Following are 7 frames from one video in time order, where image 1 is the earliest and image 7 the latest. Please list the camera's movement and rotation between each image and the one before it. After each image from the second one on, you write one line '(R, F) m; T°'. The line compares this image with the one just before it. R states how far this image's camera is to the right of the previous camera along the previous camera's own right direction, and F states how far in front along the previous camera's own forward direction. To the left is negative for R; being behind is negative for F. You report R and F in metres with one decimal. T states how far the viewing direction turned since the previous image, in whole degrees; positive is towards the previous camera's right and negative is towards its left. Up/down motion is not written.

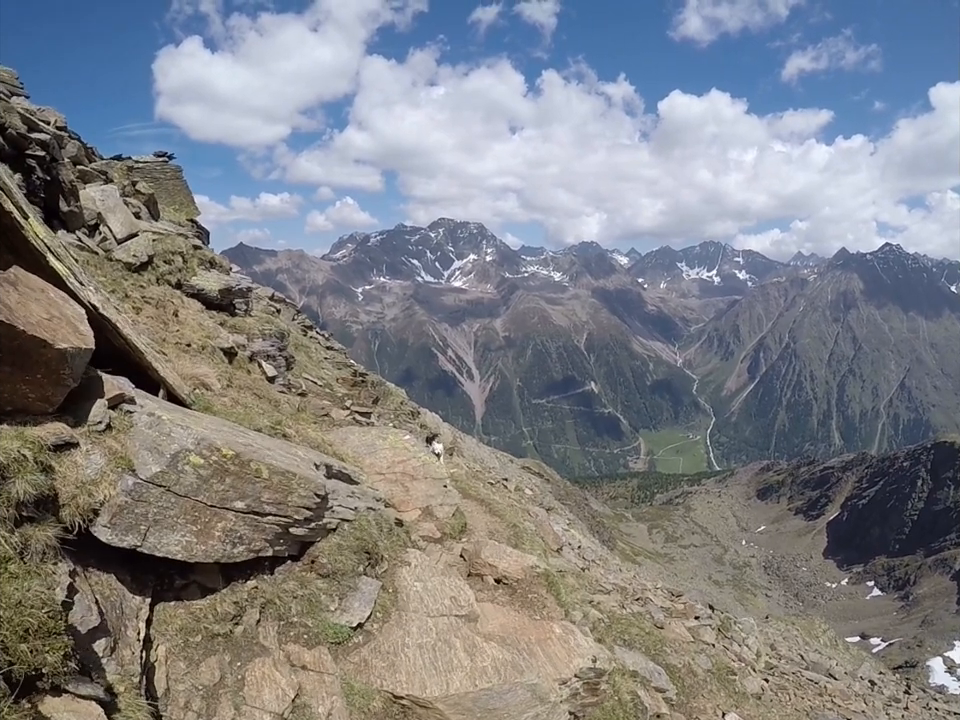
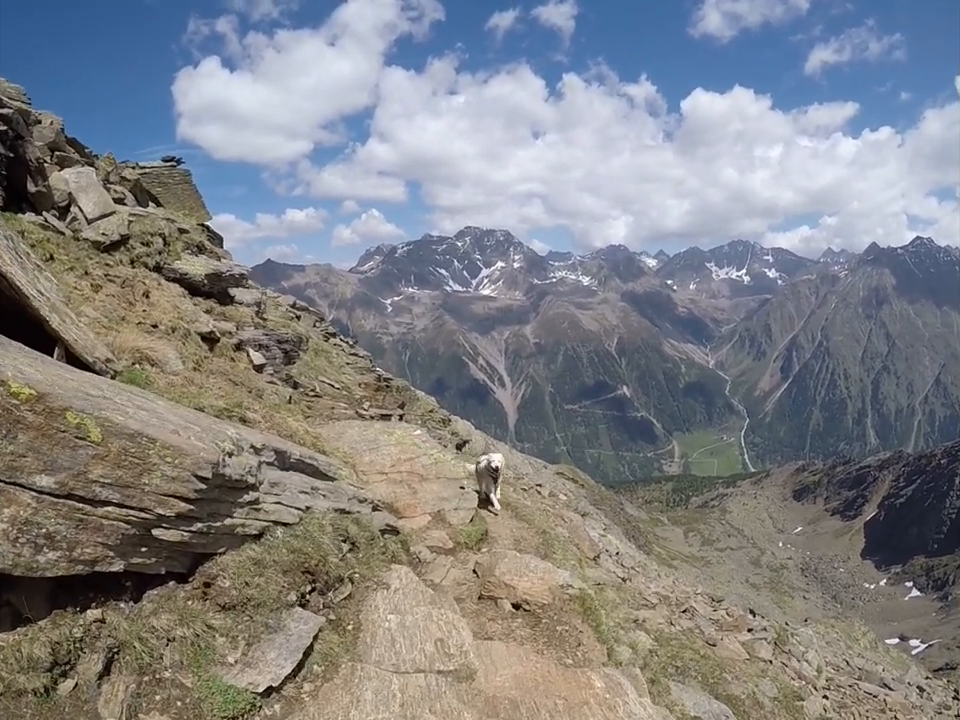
(+0.4, +3.5) m; -3°
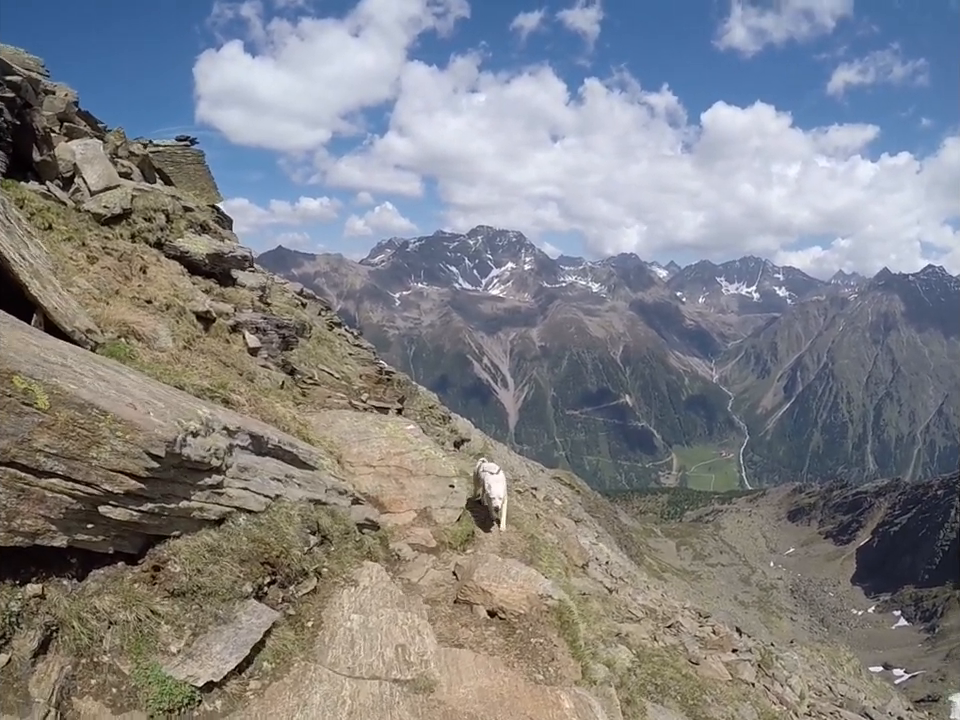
(+0.2, +0.4) m; 0°
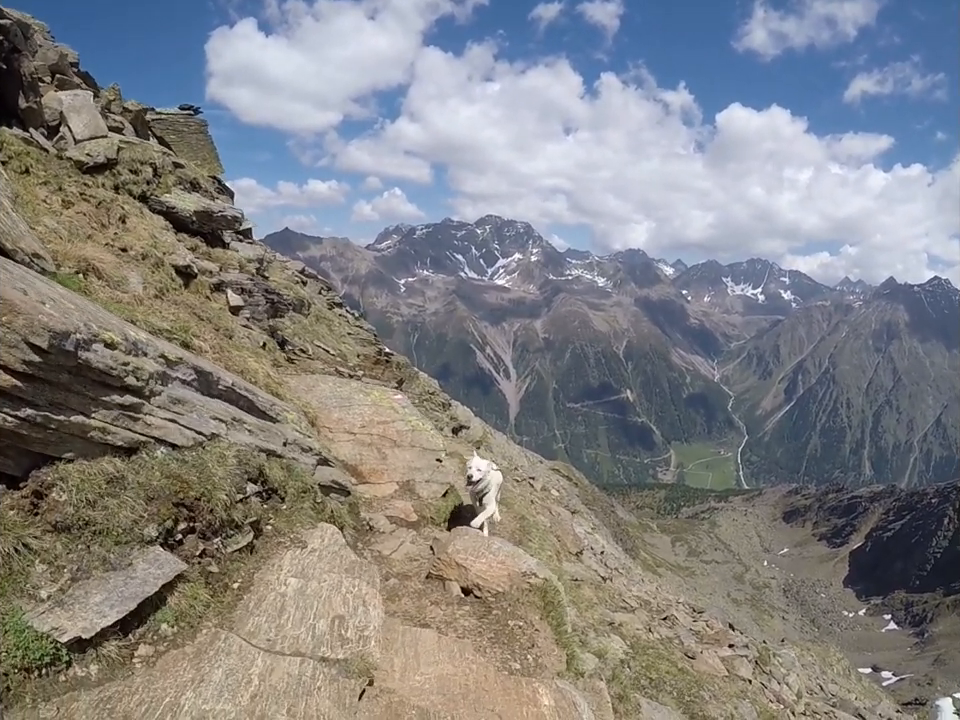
(+0.3, +1.4) m; 0°
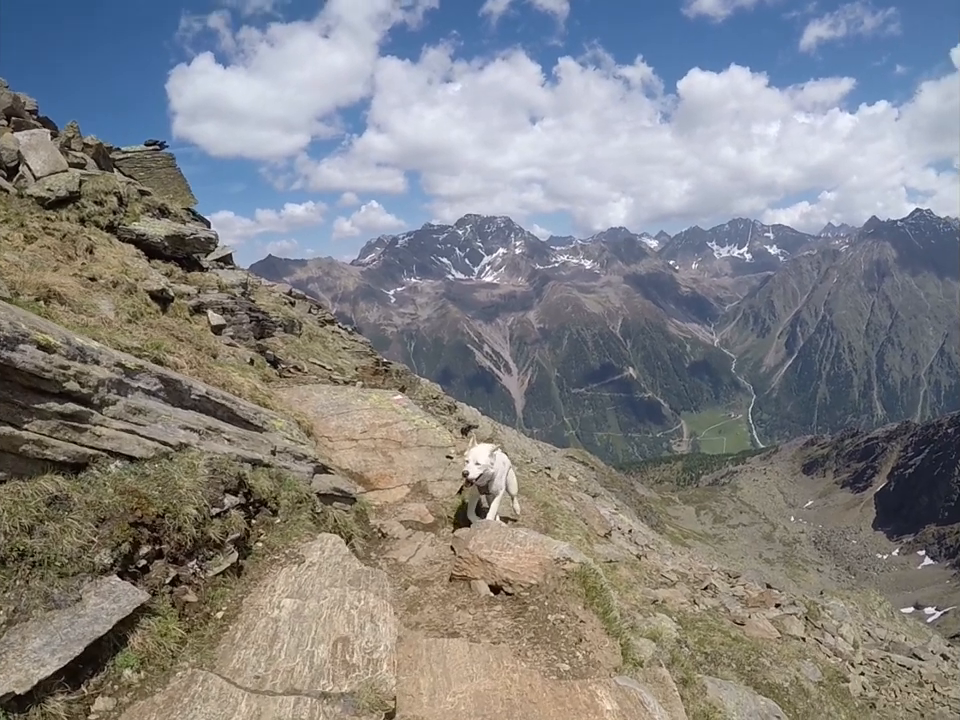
(0.0, +1.0) m; 0°
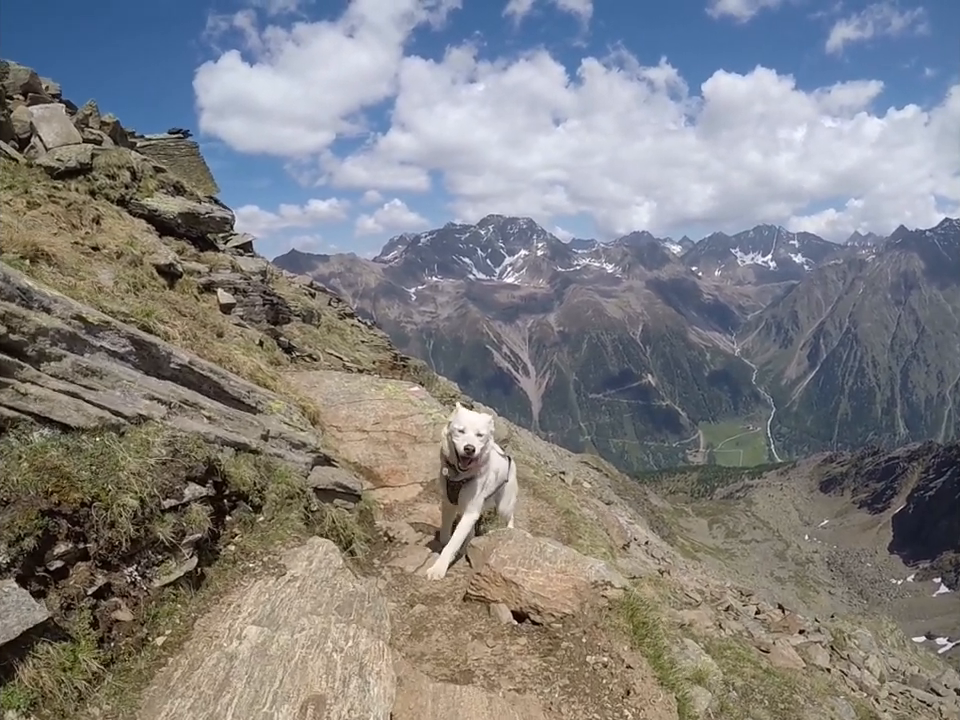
(-0.1, +1.3) m; -2°
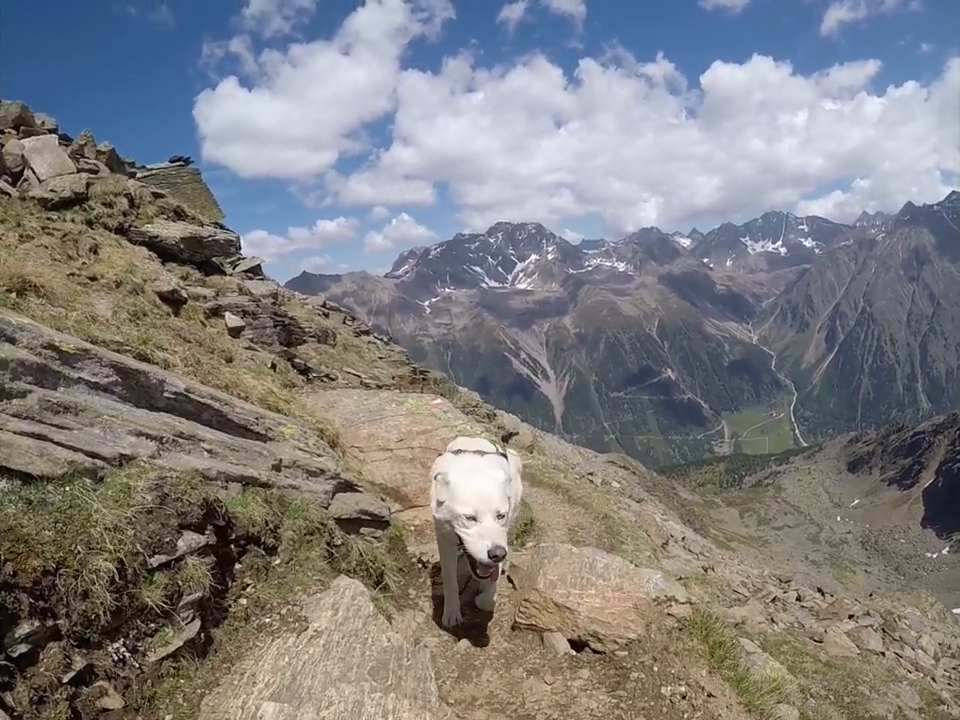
(-0.1, +0.7) m; -2°
